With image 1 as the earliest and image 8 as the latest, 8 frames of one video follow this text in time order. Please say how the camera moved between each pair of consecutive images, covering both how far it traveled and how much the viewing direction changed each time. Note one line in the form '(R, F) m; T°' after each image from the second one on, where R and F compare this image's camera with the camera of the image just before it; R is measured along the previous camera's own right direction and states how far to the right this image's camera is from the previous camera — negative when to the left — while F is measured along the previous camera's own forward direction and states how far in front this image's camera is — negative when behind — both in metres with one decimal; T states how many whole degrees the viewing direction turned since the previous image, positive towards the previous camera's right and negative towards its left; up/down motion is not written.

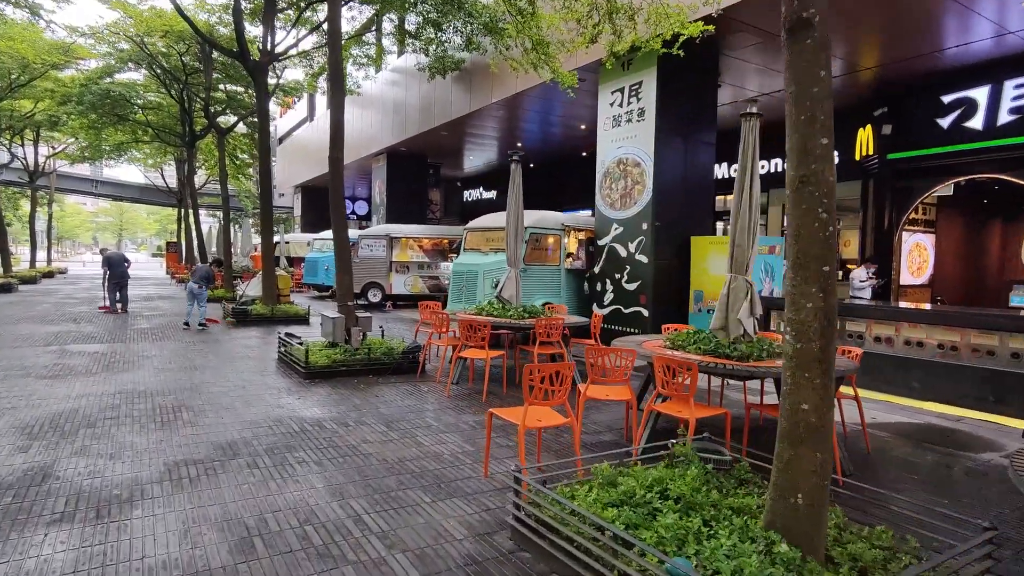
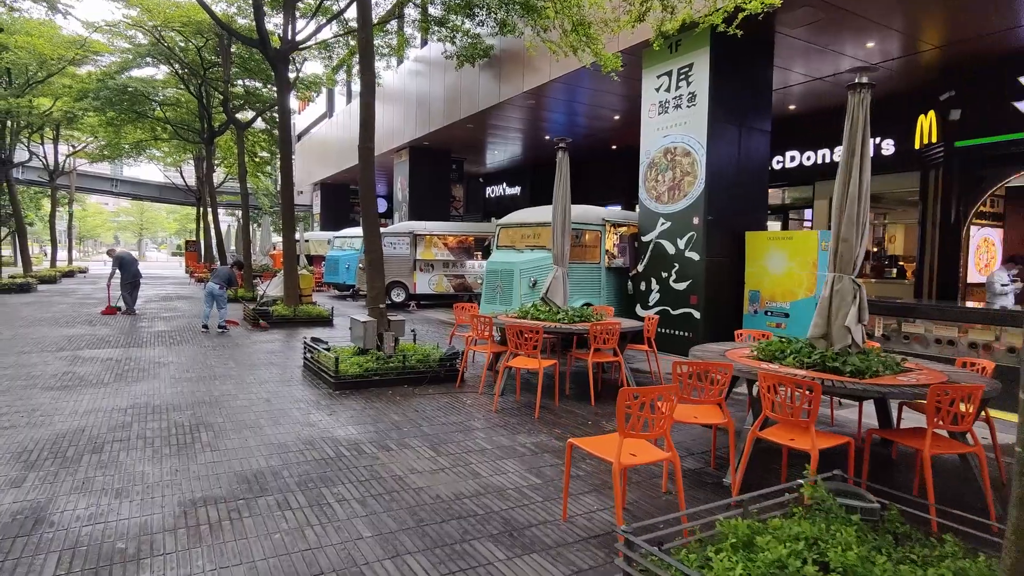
(-0.4, +0.8) m; -1°
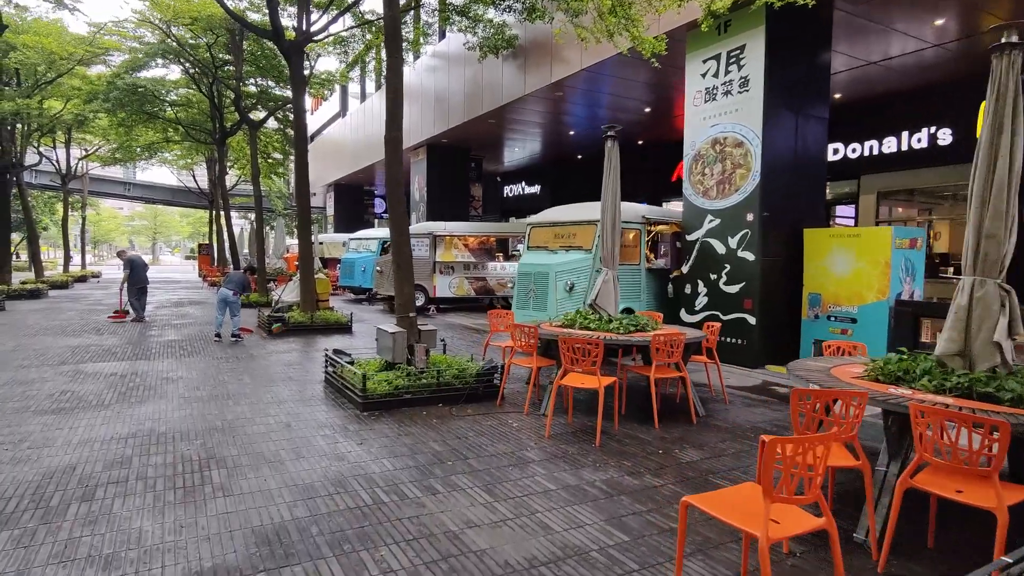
(-0.4, +0.8) m; -1°
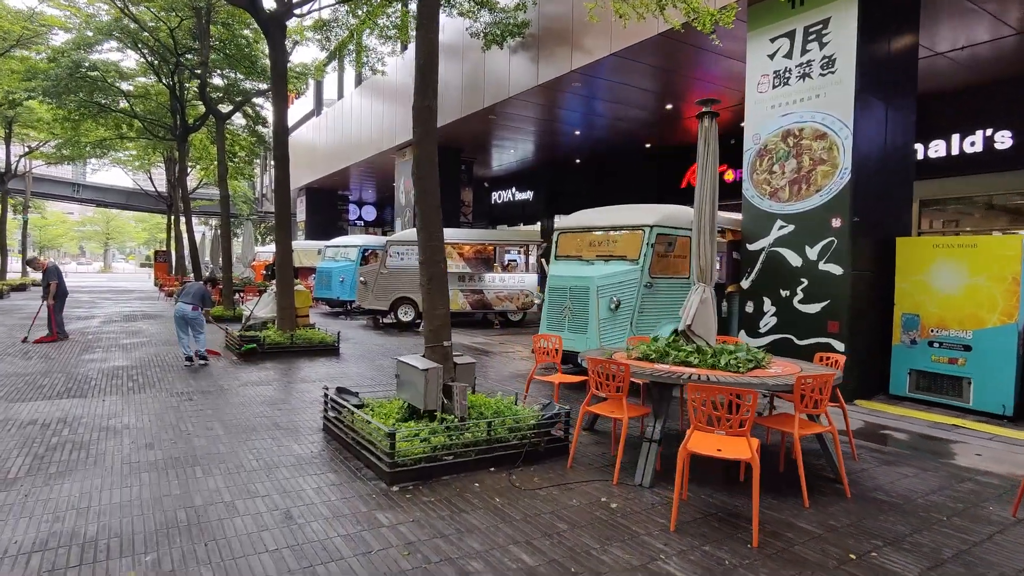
(-0.9, +1.8) m; +3°
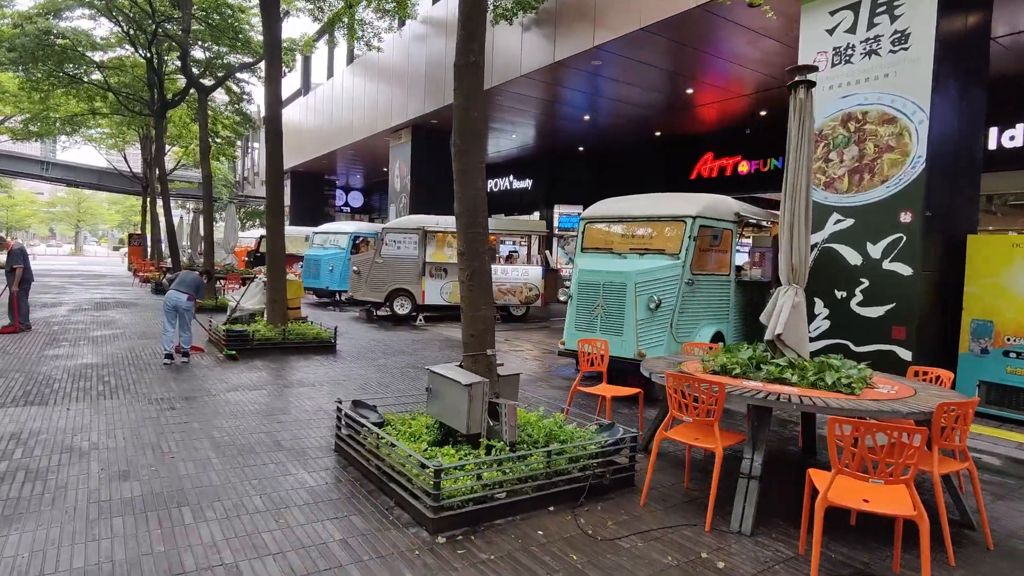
(-0.6, +0.9) m; +2°
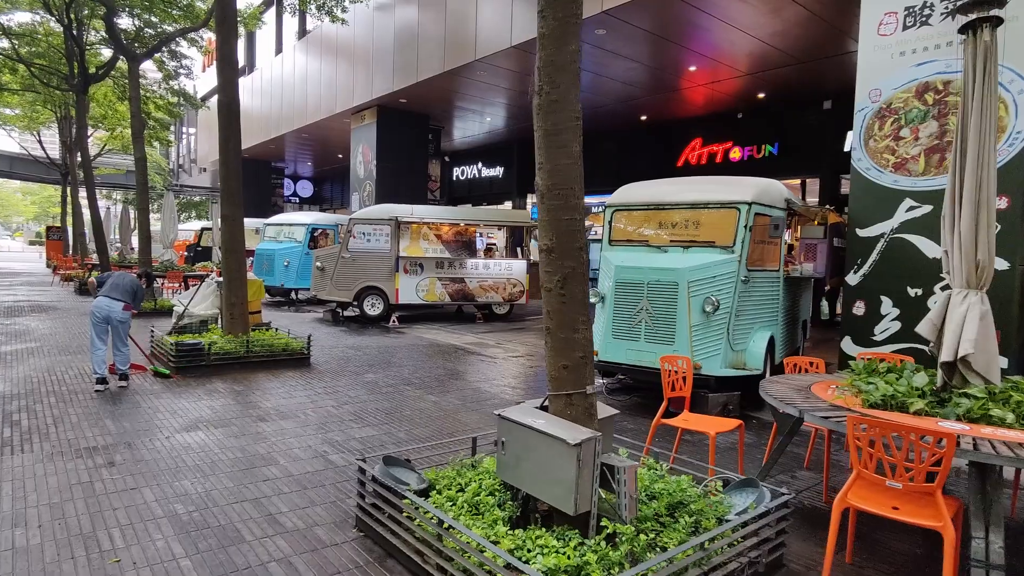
(-0.9, +1.4) m; +5°
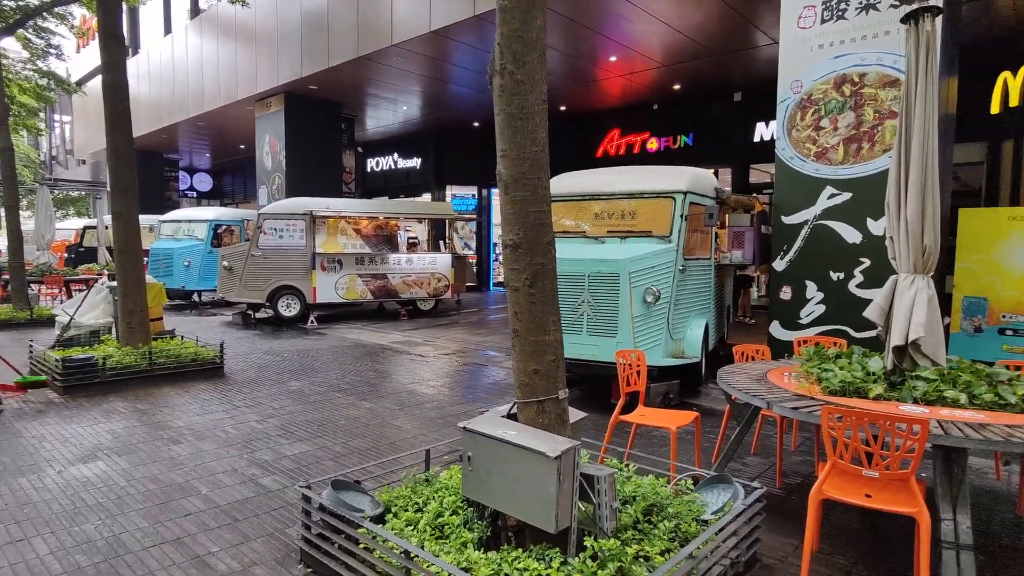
(-0.2, +0.3) m; +8°
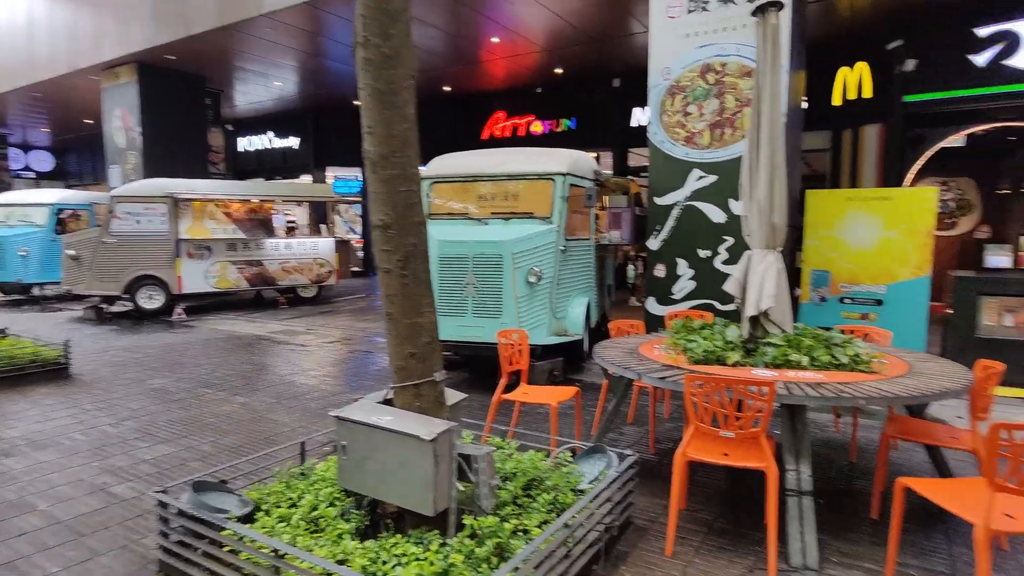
(+0.1, 0.0) m; +10°
